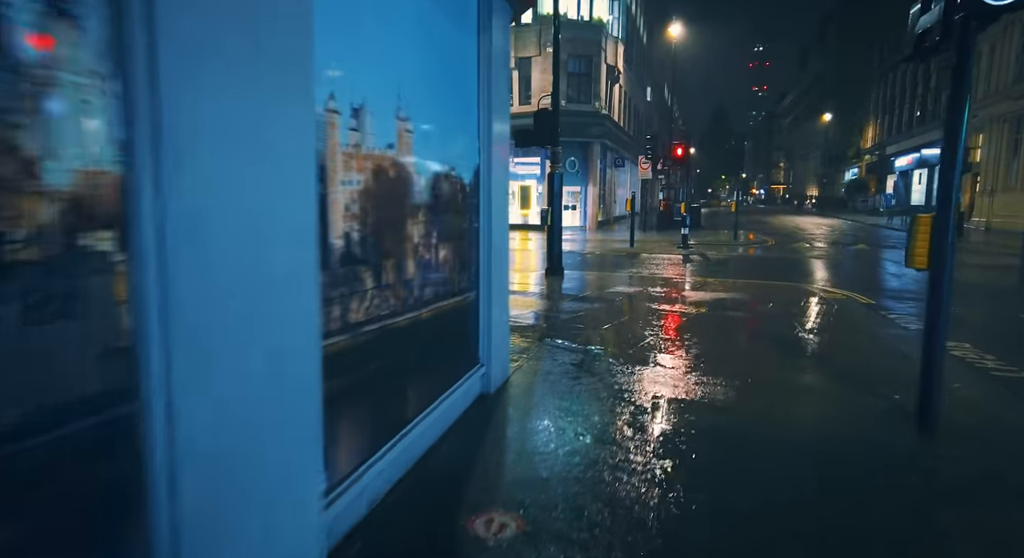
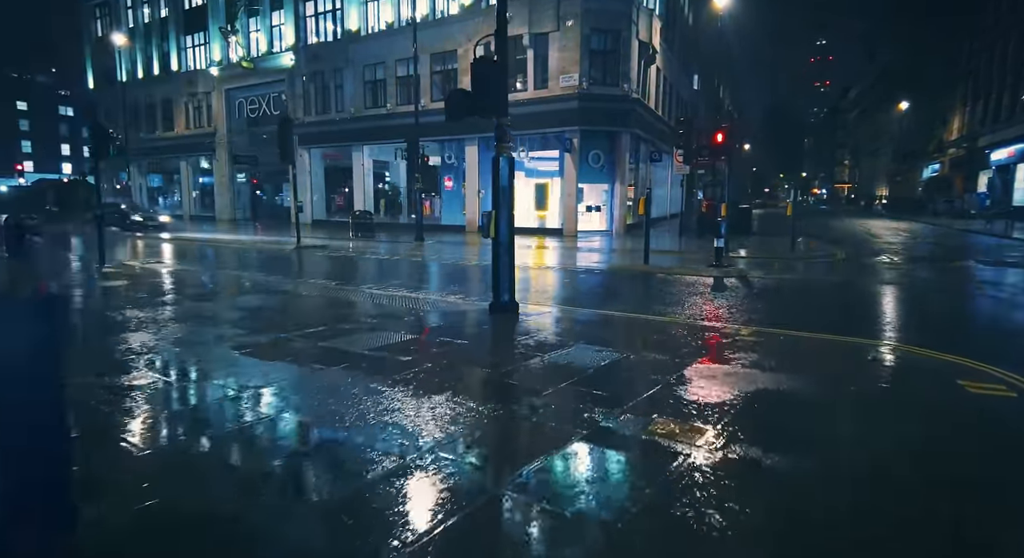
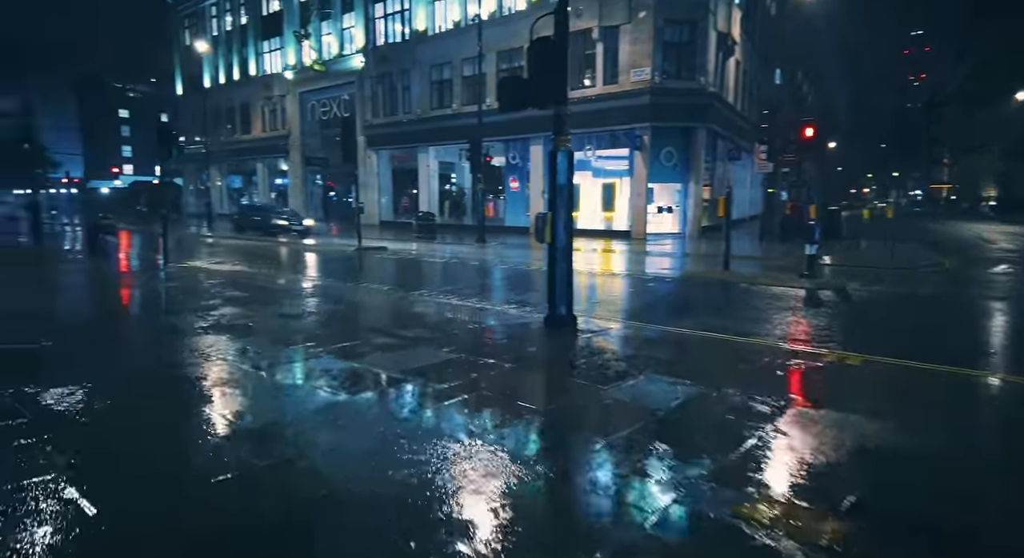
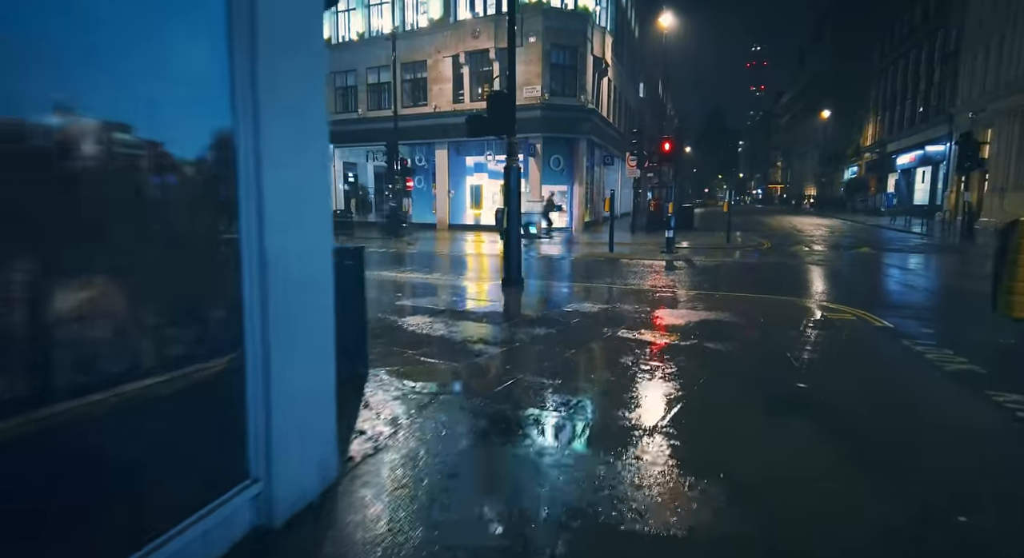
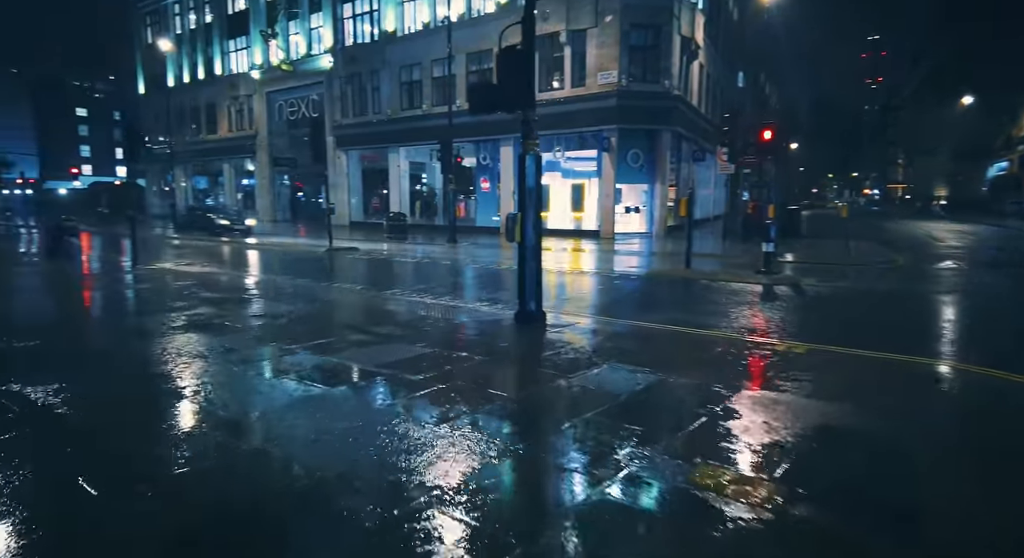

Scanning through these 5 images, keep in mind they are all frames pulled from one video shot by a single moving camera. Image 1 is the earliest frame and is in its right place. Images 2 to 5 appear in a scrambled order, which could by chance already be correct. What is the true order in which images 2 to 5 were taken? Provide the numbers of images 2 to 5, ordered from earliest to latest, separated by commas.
4, 2, 5, 3
